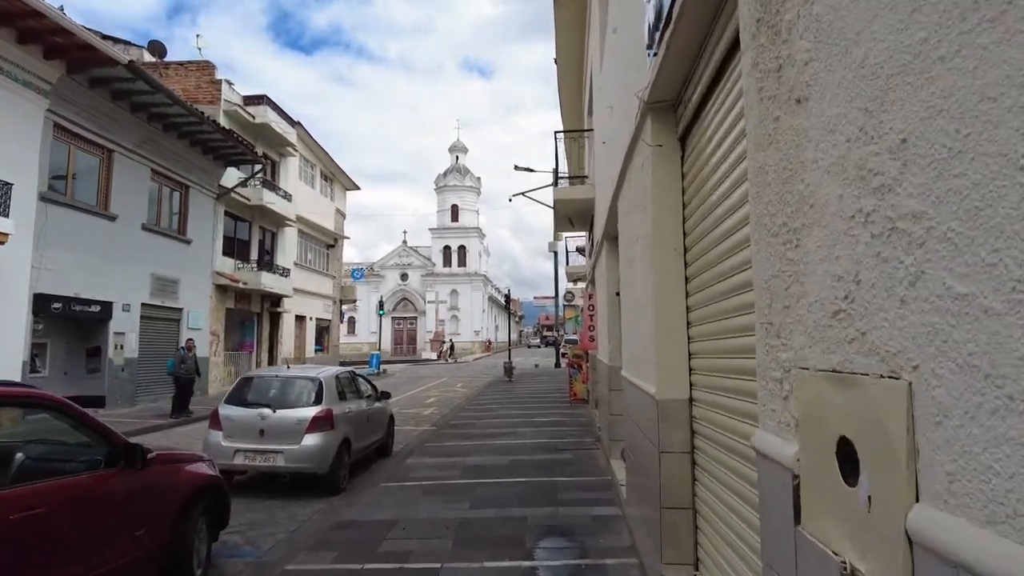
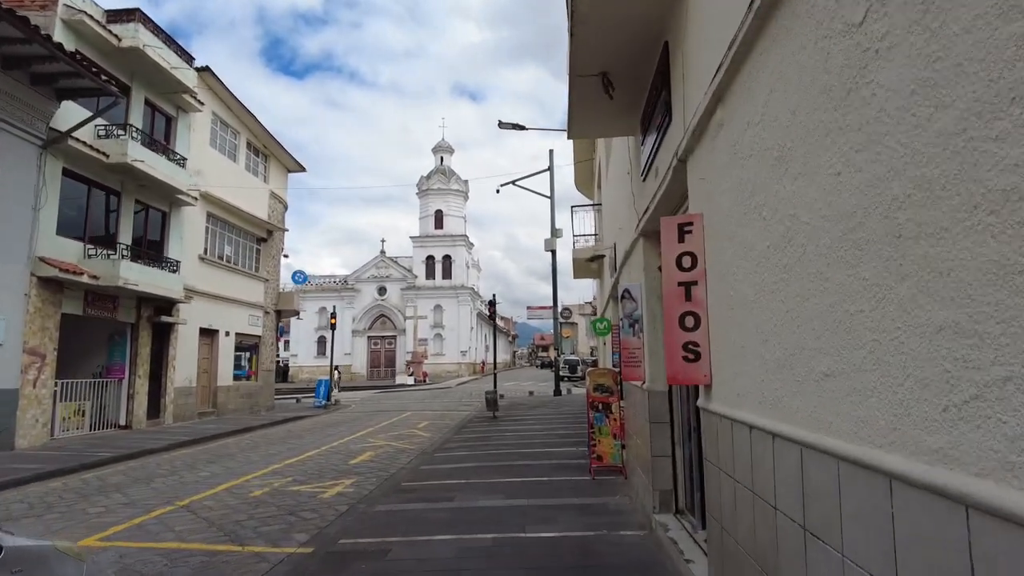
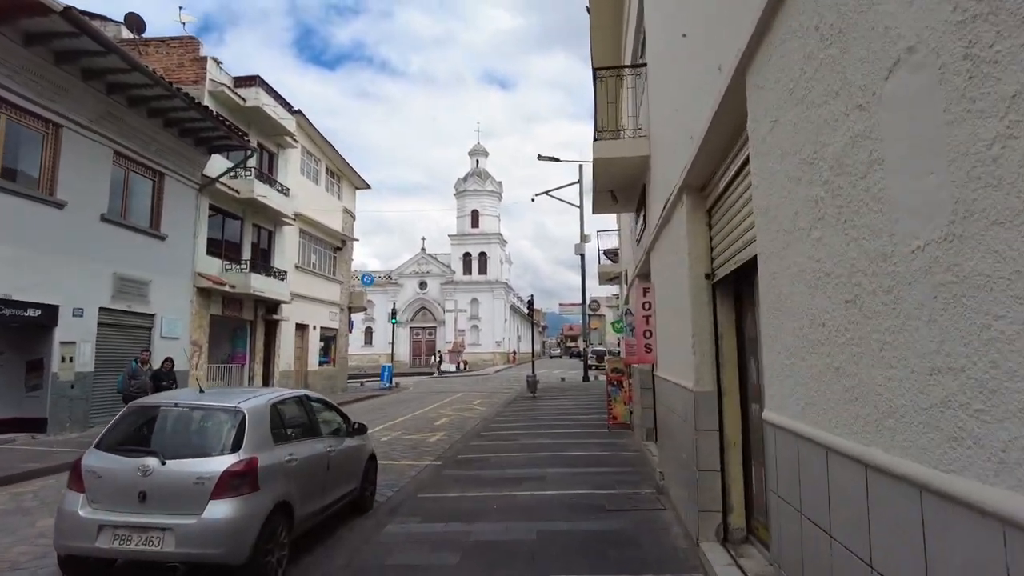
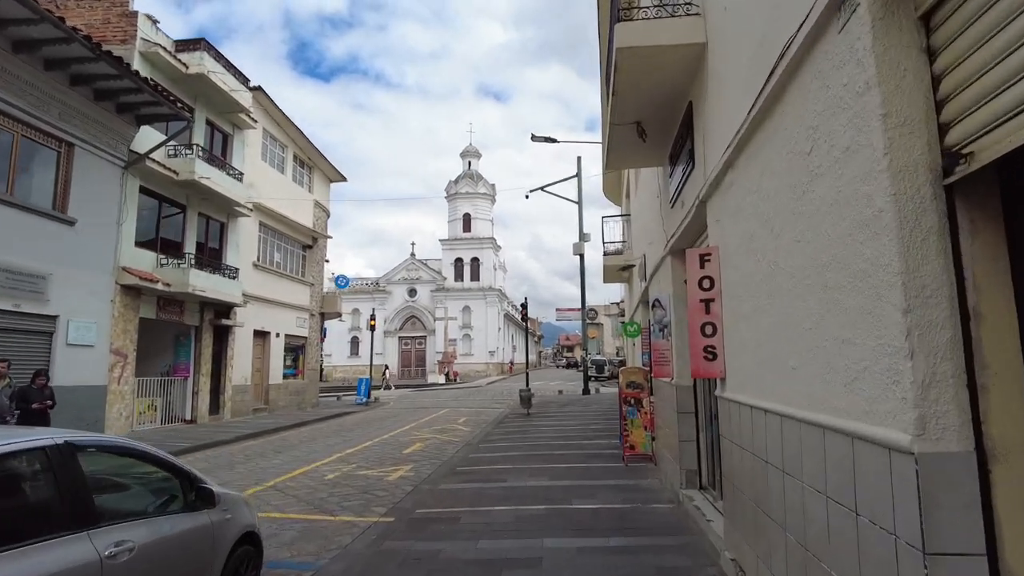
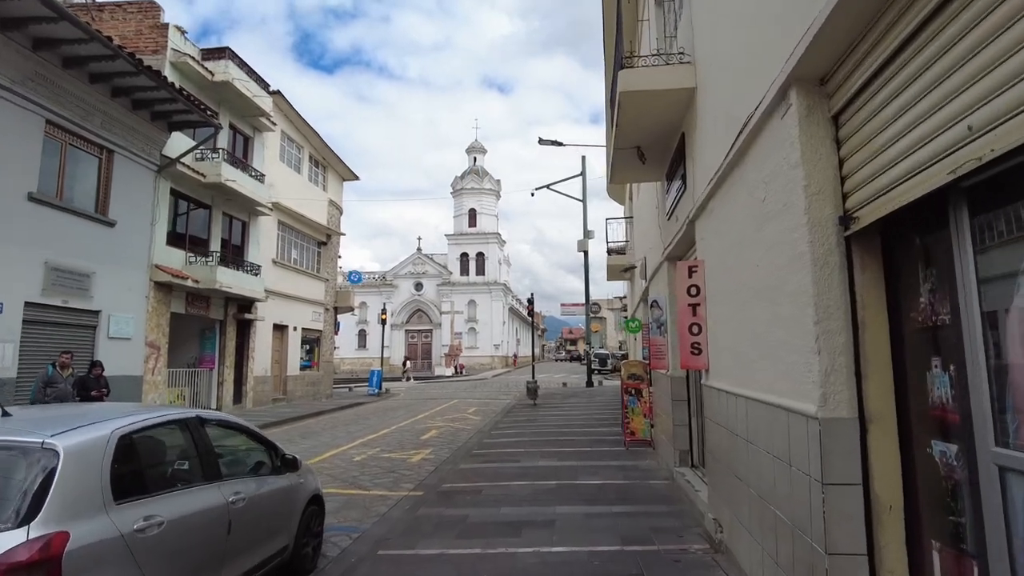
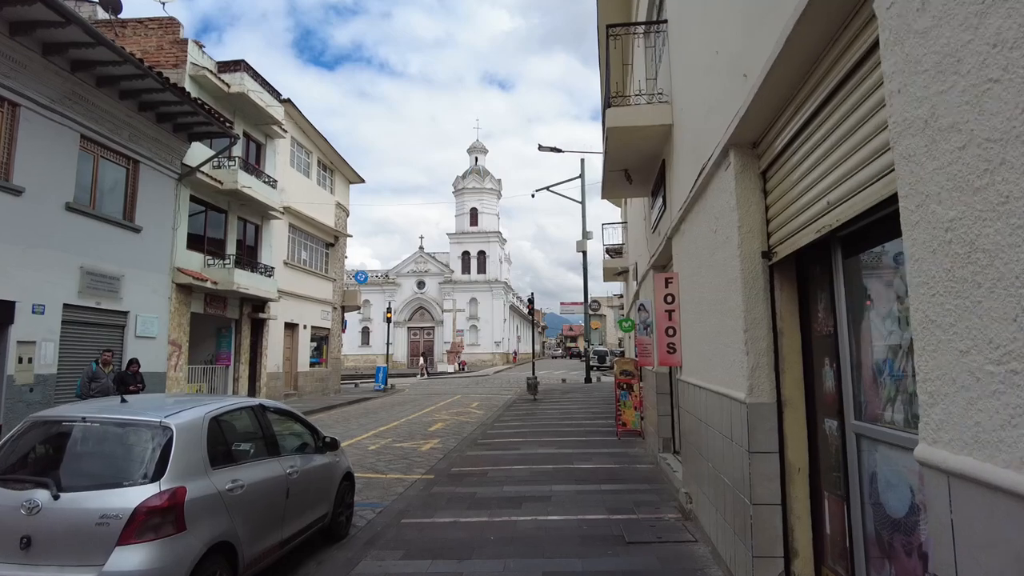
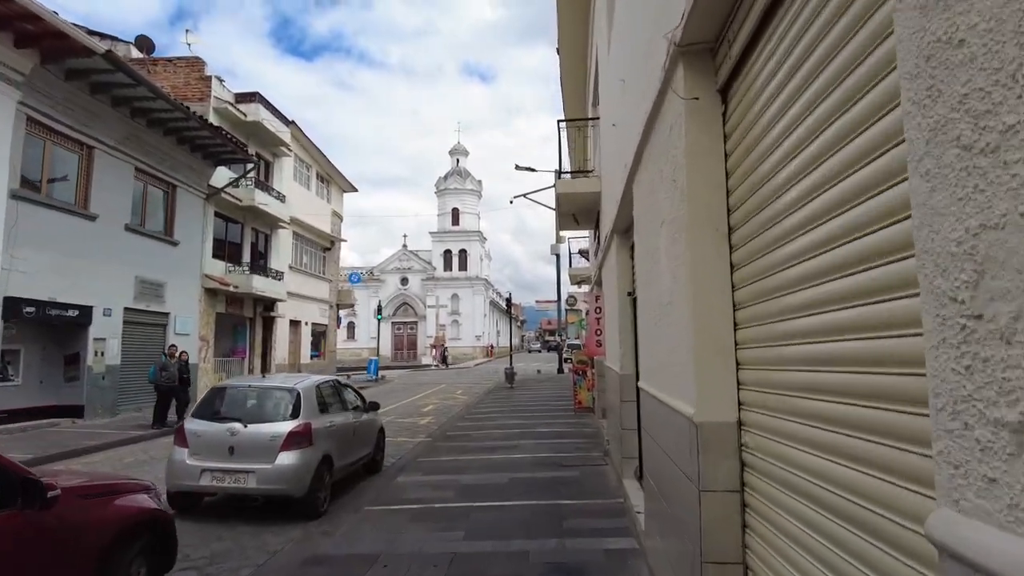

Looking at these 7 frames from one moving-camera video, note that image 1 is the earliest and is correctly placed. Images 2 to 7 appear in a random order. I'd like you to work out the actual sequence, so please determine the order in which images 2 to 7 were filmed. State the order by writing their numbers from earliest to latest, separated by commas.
7, 3, 6, 5, 4, 2
